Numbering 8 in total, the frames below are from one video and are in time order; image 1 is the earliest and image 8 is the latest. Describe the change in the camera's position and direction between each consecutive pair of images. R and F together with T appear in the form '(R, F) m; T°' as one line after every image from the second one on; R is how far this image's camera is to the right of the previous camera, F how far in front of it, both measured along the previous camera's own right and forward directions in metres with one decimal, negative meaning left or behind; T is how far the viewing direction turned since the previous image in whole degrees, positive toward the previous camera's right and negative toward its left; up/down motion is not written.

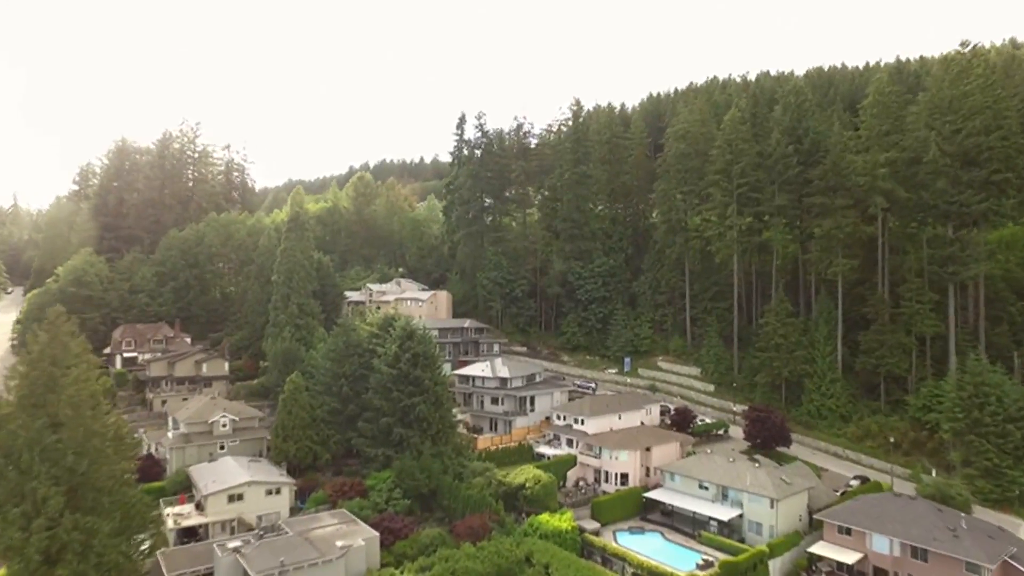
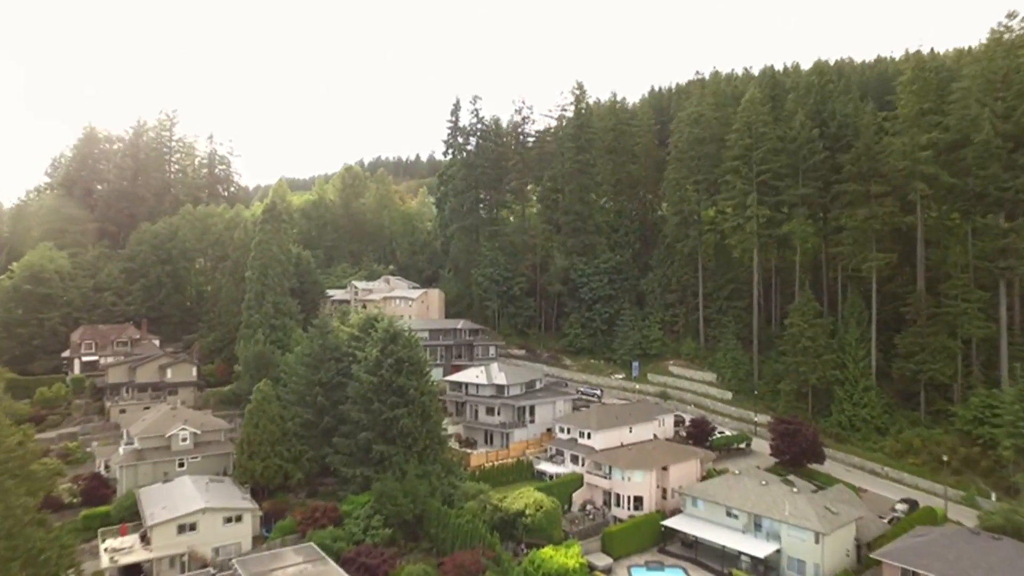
(0.0, +4.9) m; 0°
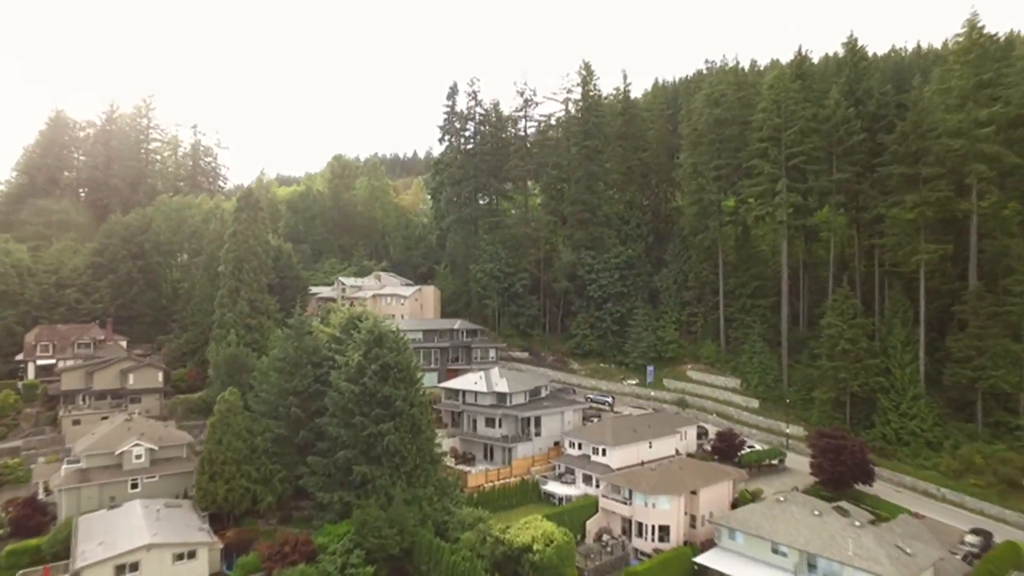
(-0.3, +4.9) m; 0°
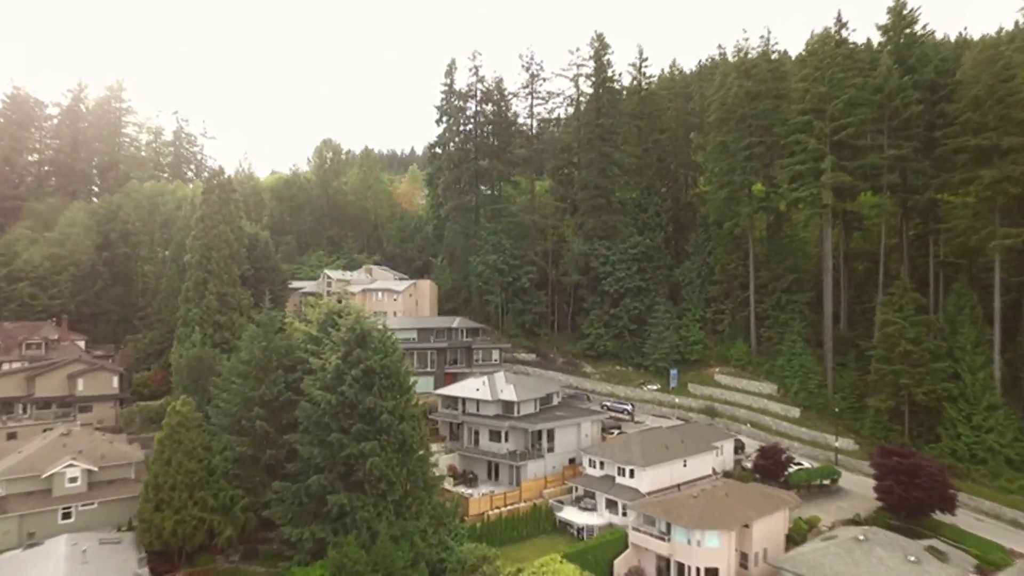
(-0.6, +5.5) m; 0°
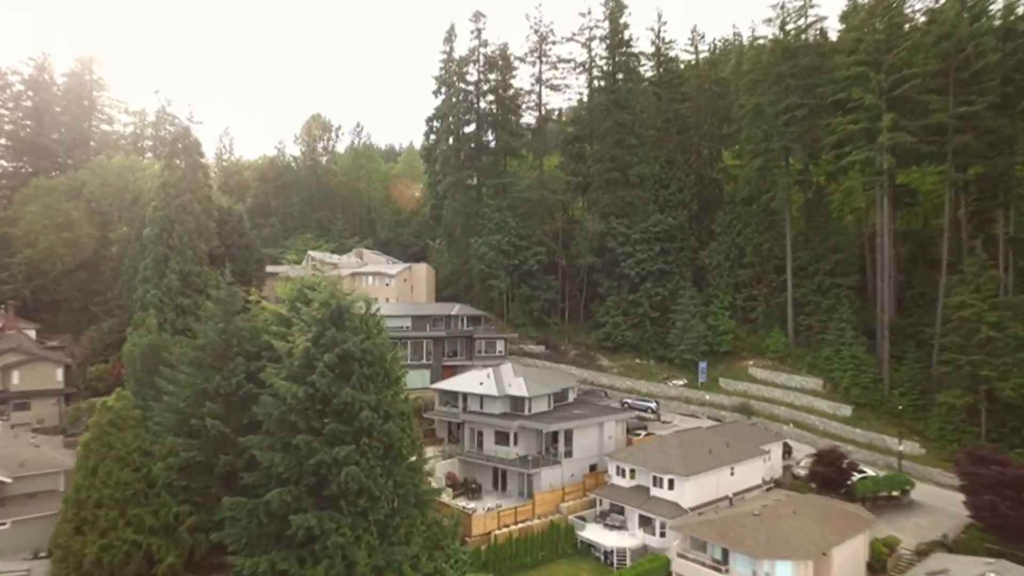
(-0.6, +5.2) m; 0°
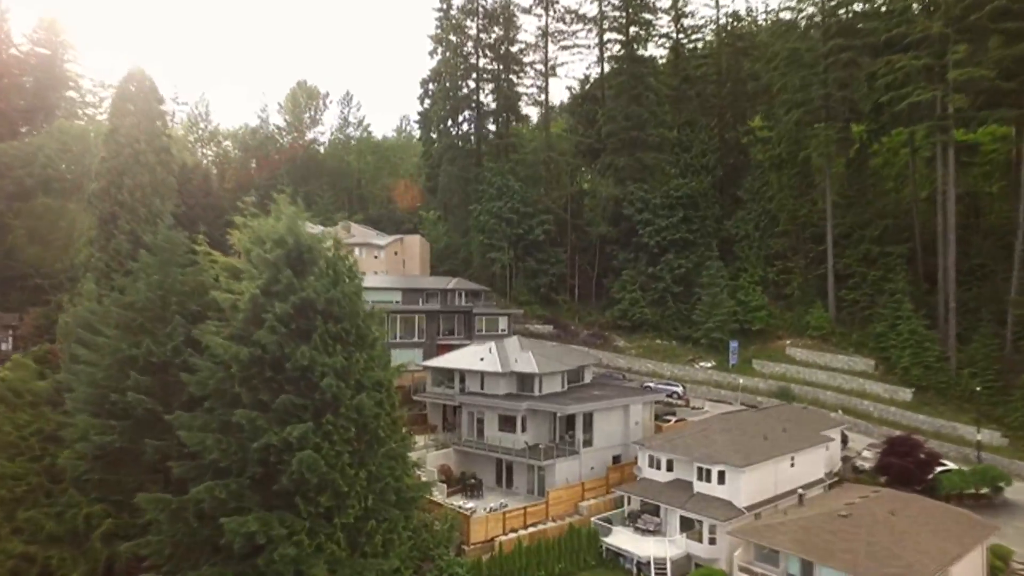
(-0.3, +4.8) m; 0°
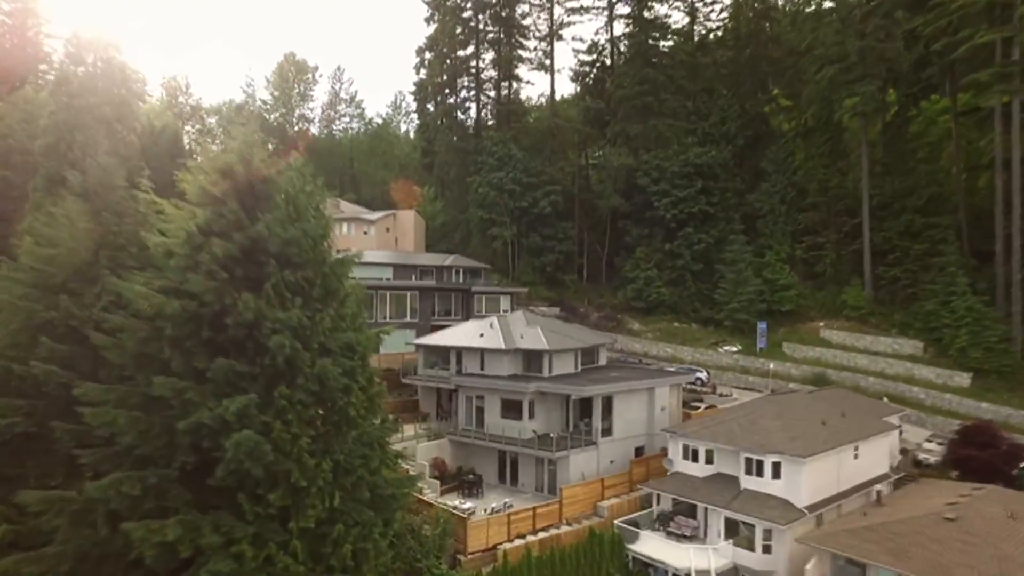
(-0.2, +3.5) m; 0°
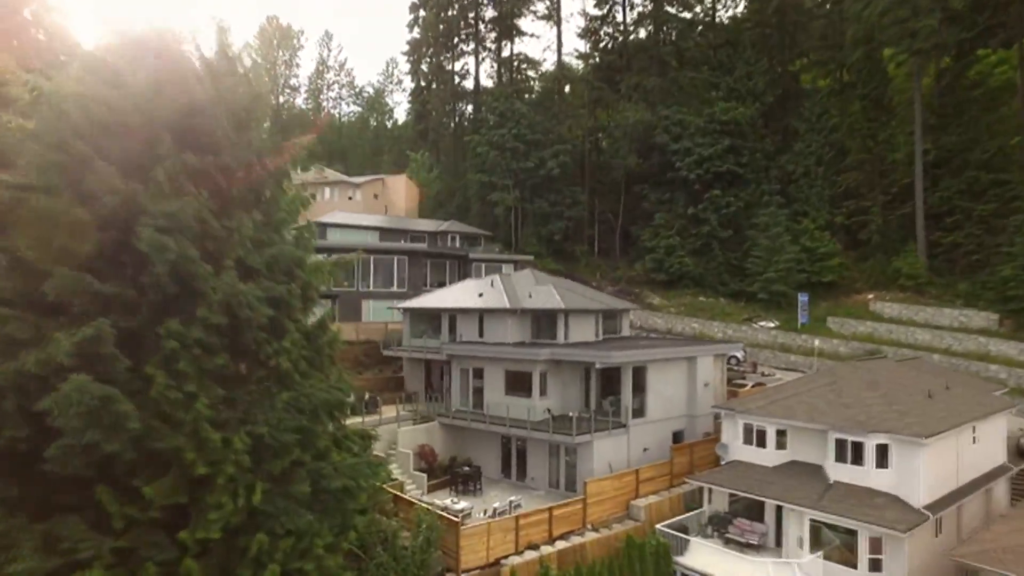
(-0.2, +4.0) m; 0°
